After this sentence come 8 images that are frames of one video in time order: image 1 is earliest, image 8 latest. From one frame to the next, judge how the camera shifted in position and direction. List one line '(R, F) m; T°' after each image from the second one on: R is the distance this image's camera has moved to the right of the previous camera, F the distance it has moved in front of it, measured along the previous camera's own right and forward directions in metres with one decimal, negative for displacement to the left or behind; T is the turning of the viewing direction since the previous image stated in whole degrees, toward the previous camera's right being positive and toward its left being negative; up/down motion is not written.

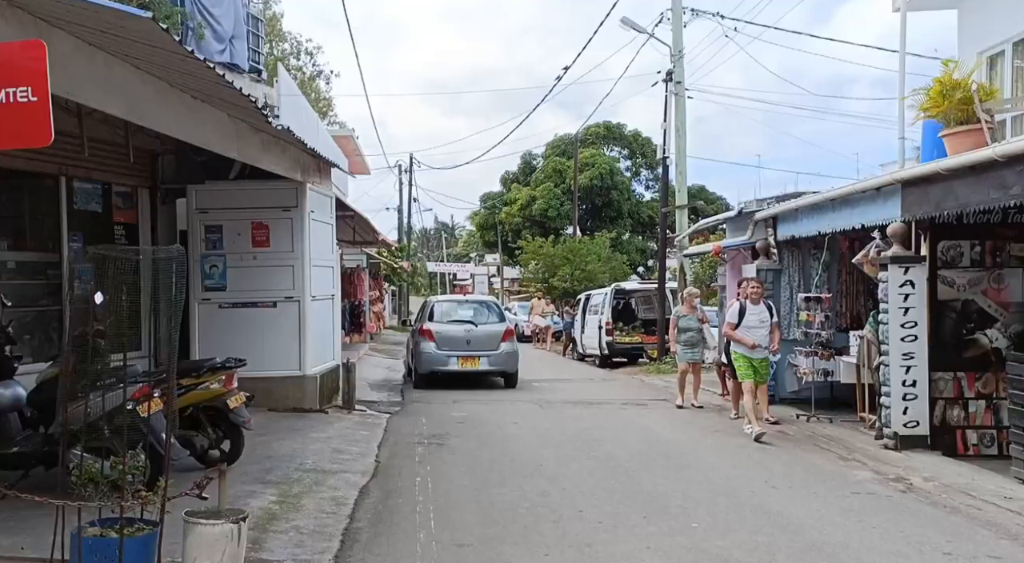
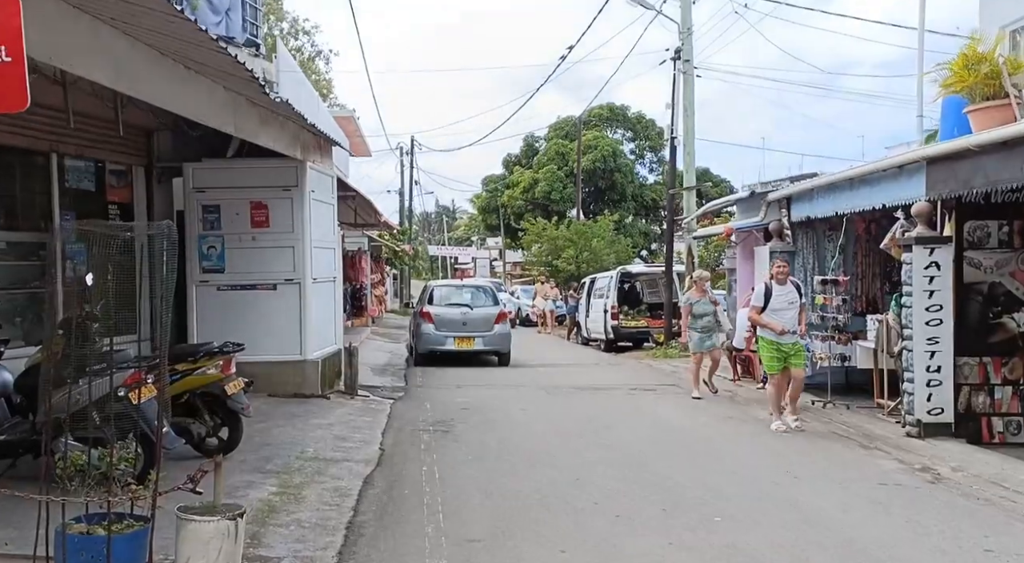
(-0.1, +0.3) m; 0°
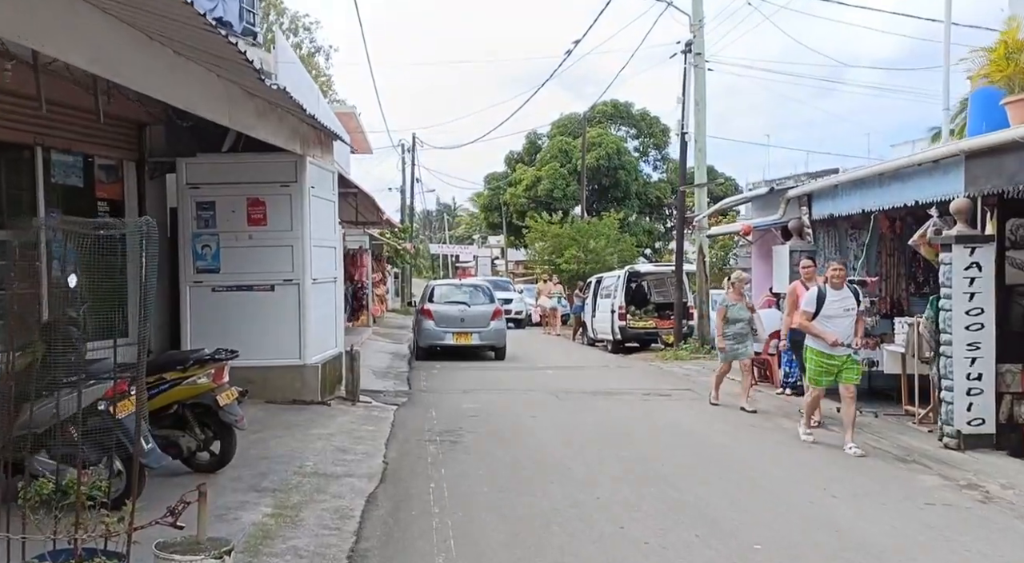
(-0.1, +0.5) m; 0°
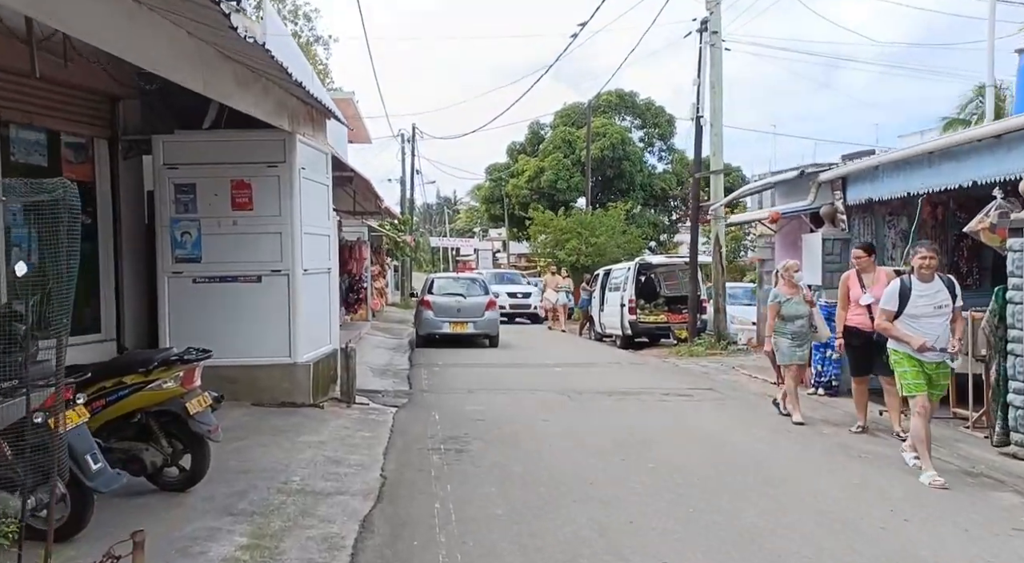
(-0.1, +0.9) m; 0°
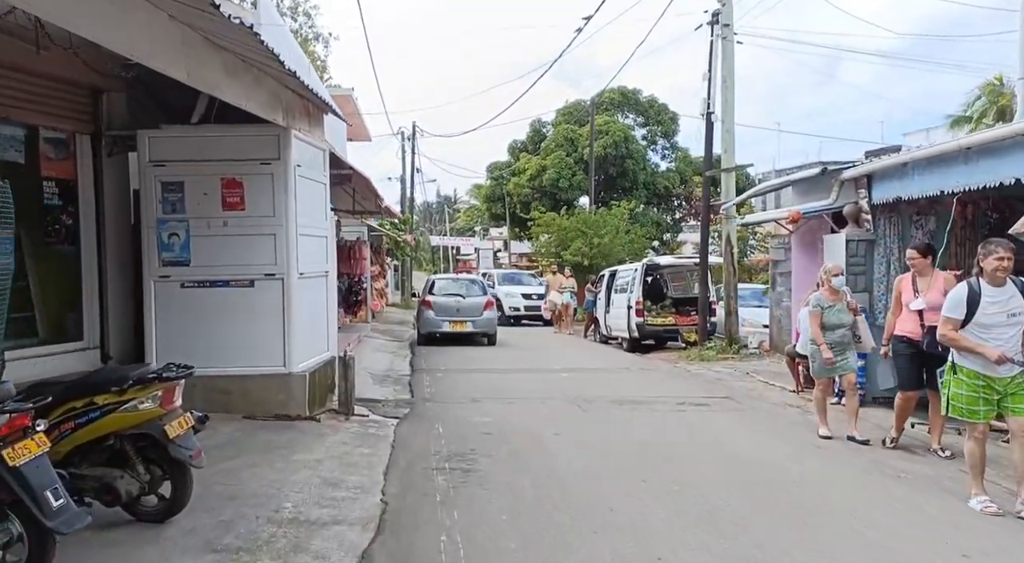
(-0.1, +0.5) m; 0°
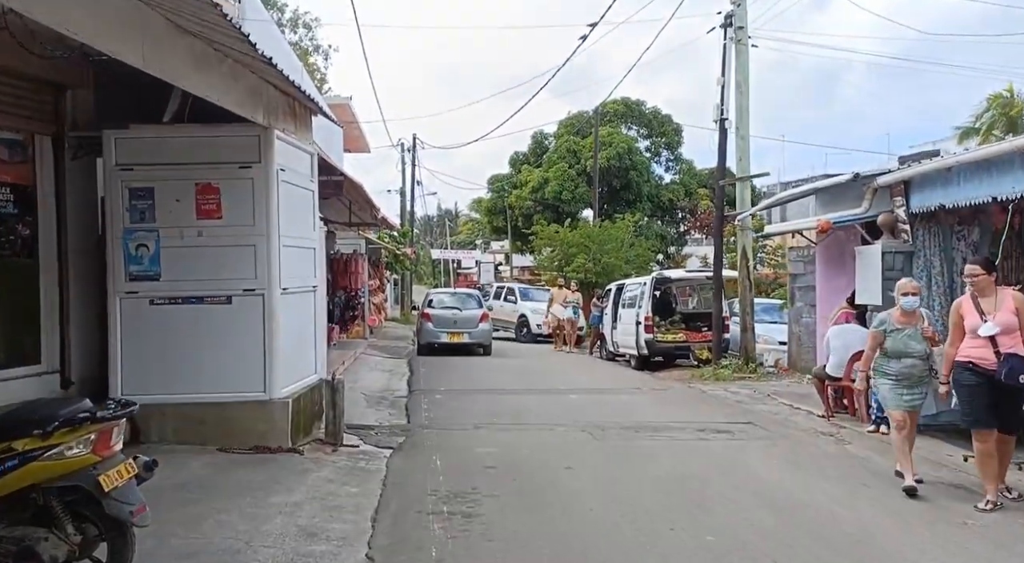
(0.0, +0.9) m; 0°
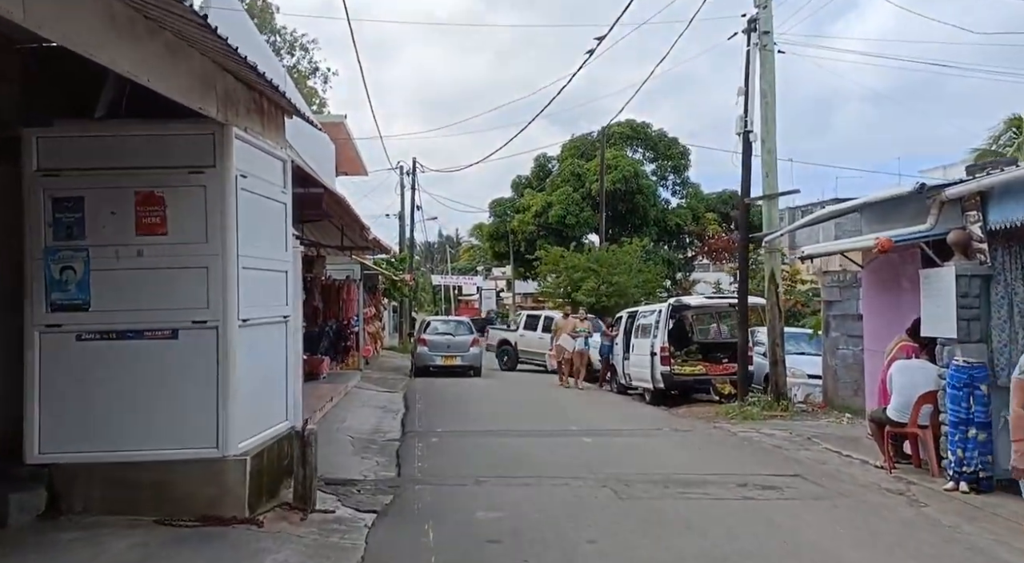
(-0.1, +1.4) m; 0°
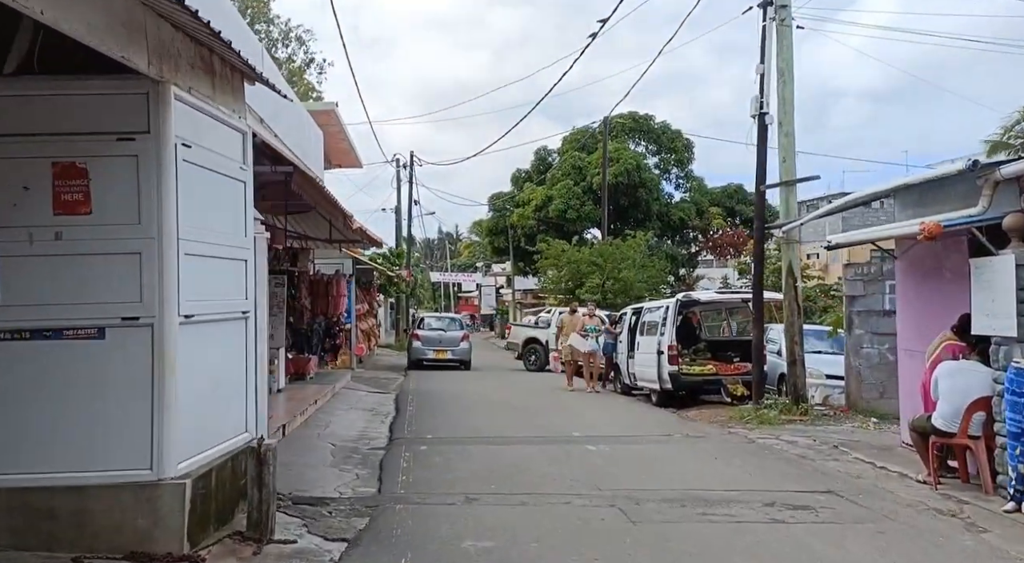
(0.0, +1.0) m; 0°
